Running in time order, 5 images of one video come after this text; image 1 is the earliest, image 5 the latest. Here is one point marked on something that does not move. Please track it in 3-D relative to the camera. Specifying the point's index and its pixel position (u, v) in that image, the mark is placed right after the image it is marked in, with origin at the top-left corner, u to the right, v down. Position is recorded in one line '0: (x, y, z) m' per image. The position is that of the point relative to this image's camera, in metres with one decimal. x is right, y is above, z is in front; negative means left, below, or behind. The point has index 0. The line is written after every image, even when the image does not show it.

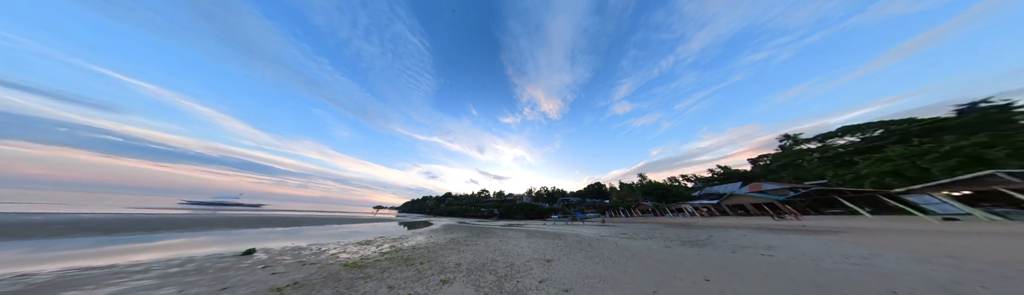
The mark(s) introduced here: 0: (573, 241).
0: (+5.3, -8.0, +9.2) m
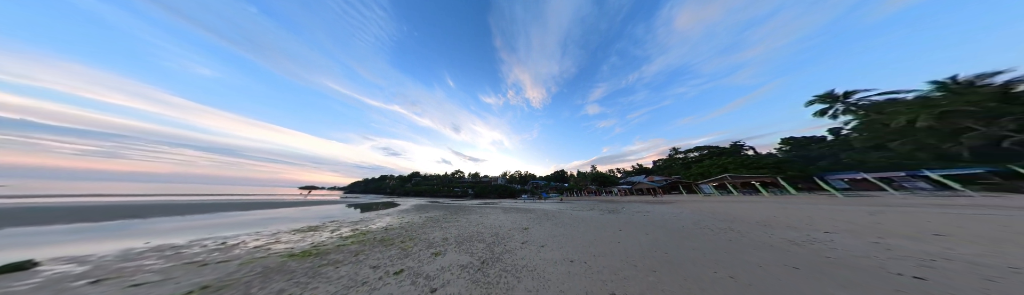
0: (+3.1, -7.2, +11.7) m
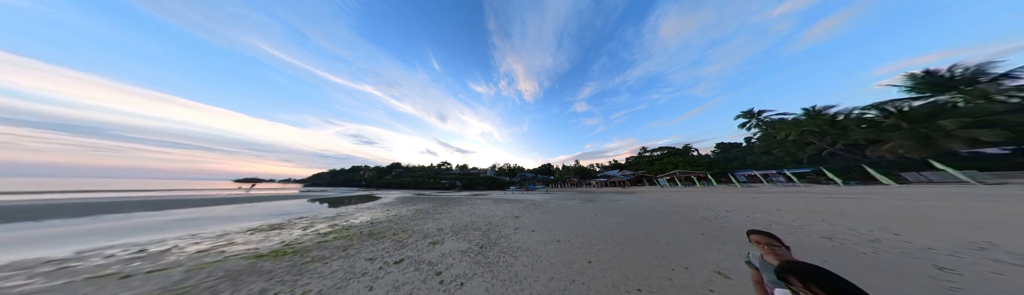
0: (+2.0, -6.6, +12.7) m
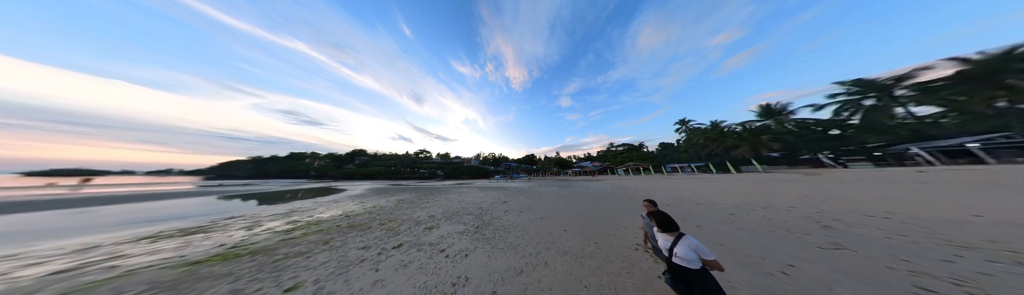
0: (+0.3, -5.5, +13.9) m
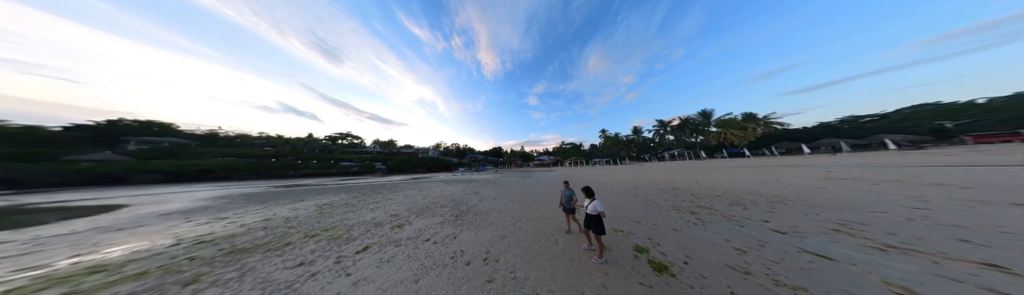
0: (-4.0, -4.6, +14.5) m
